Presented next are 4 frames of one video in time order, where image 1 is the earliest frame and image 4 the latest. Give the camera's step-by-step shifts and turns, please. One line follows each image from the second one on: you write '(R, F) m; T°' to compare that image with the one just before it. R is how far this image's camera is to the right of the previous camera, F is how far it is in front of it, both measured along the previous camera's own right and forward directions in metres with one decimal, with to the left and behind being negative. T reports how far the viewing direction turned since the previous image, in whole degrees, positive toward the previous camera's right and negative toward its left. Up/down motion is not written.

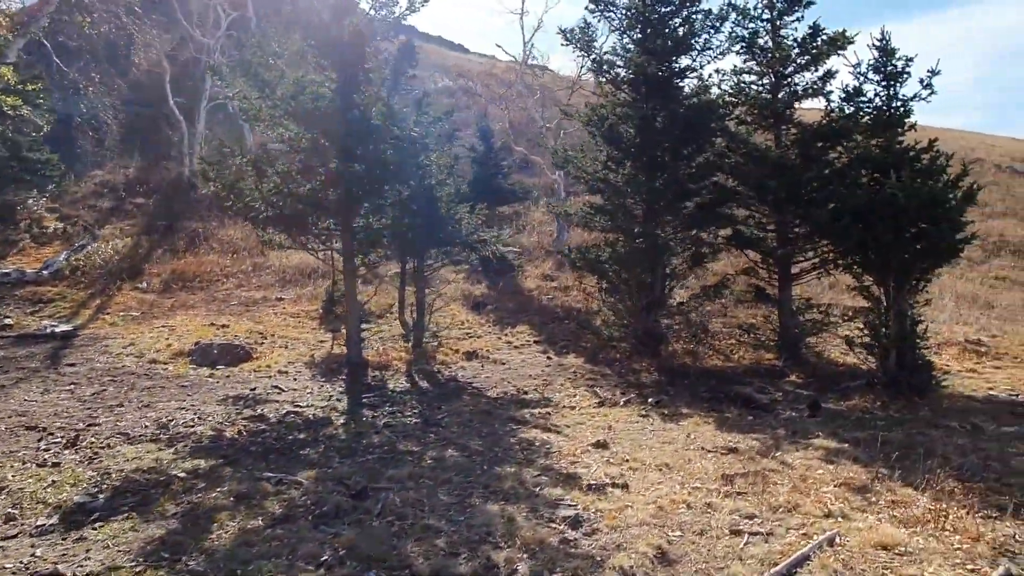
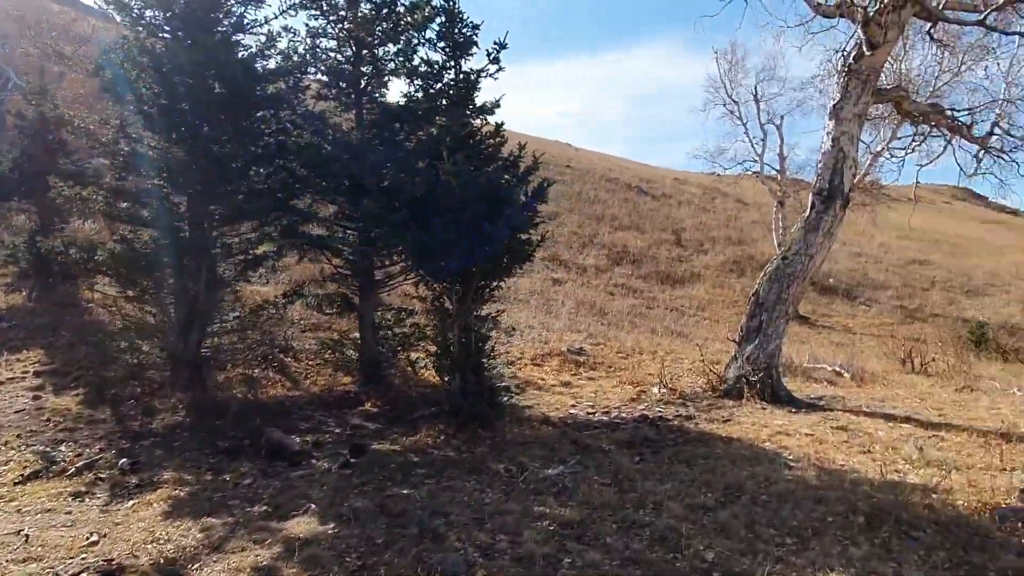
(+2.2, +1.8) m; +24°
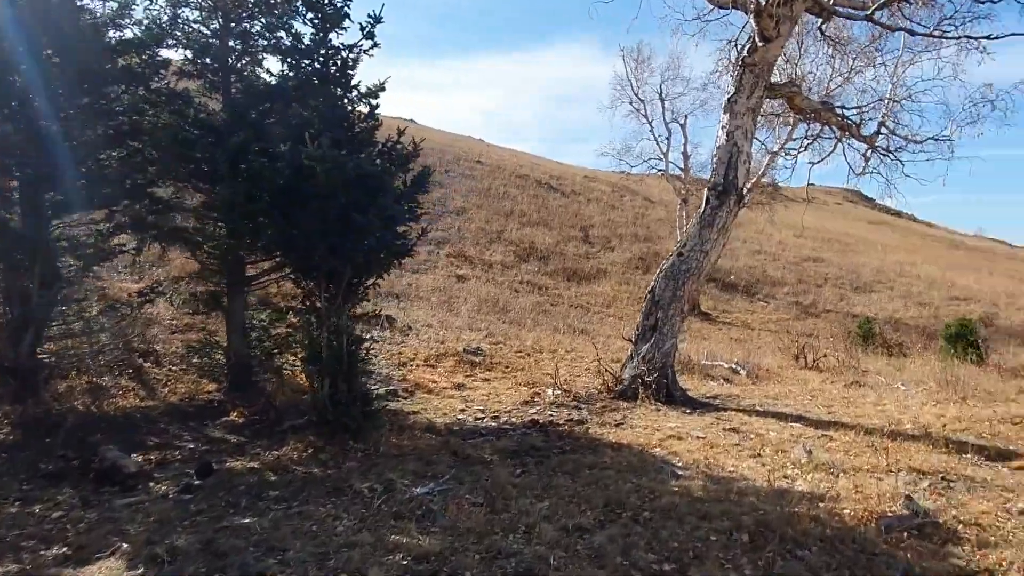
(+0.4, +0.5) m; +7°
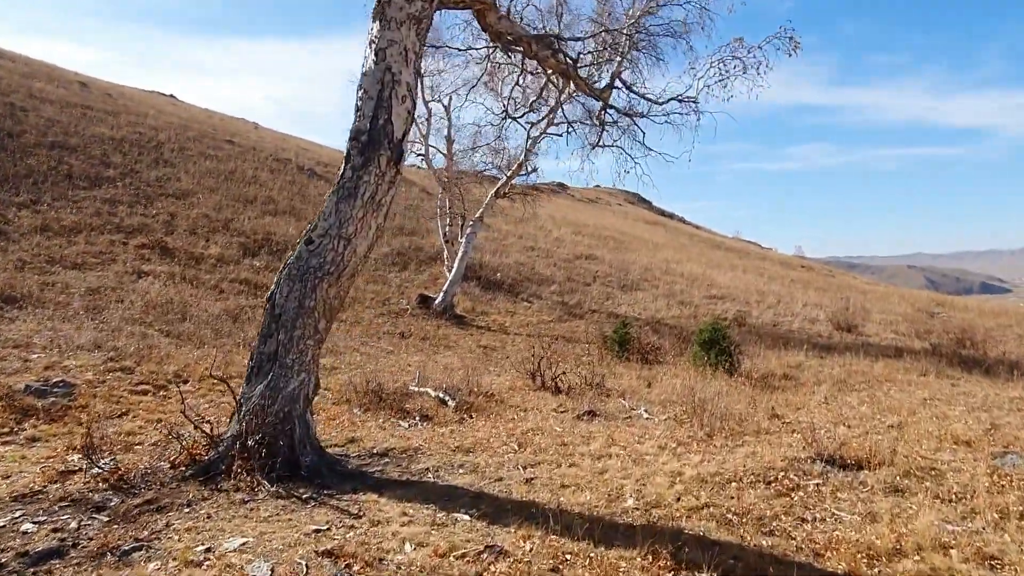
(+2.1, +3.1) m; +16°
